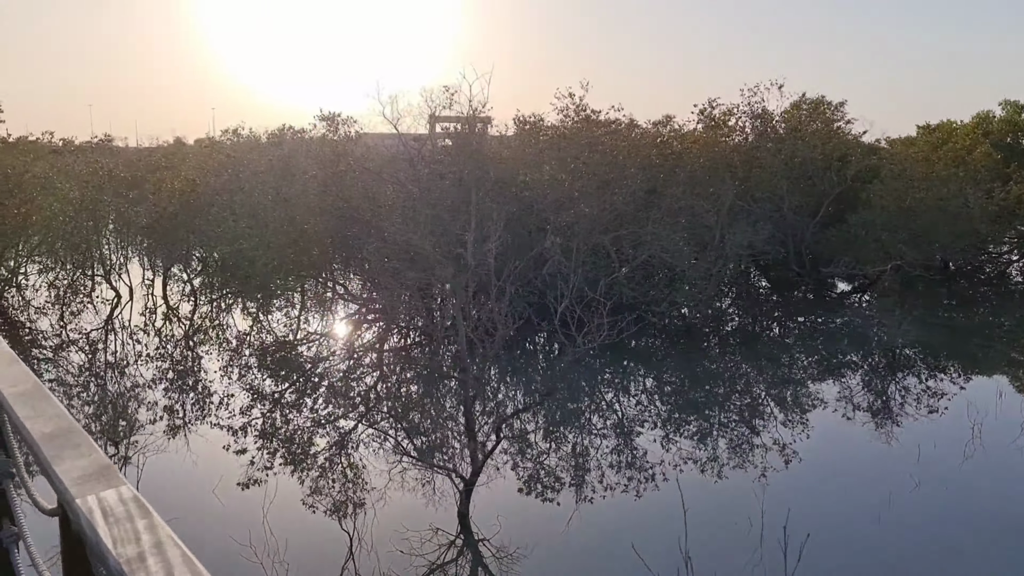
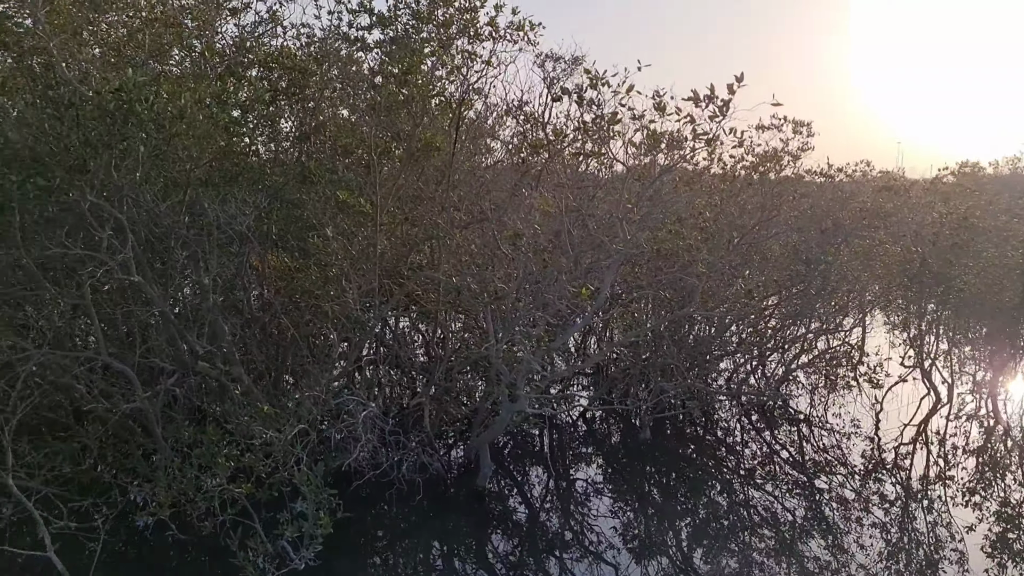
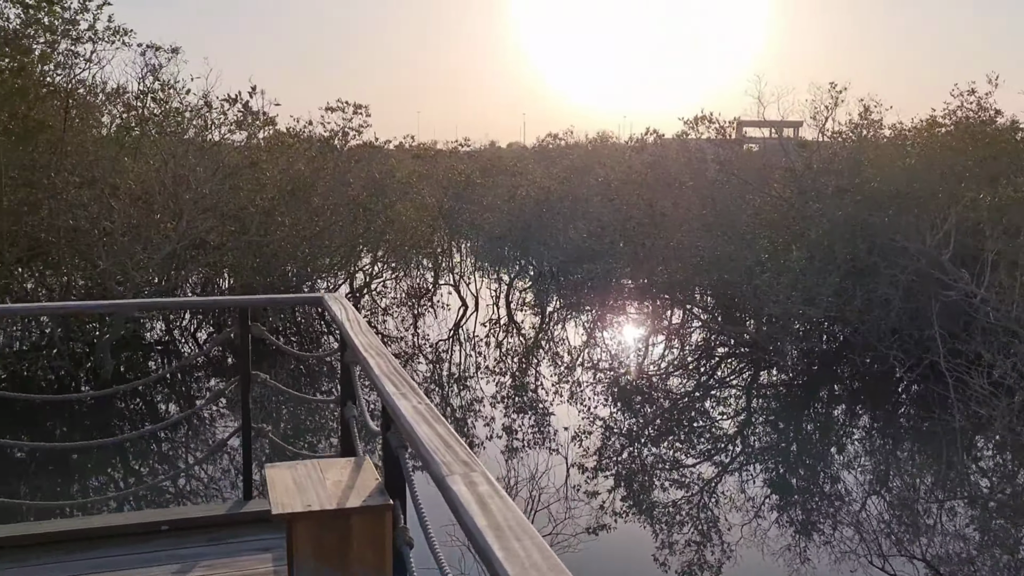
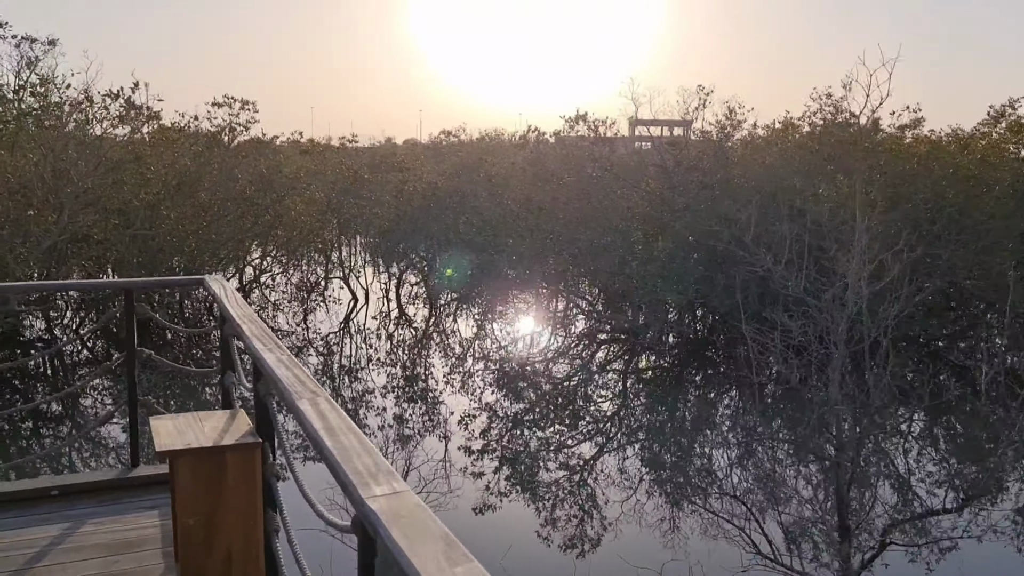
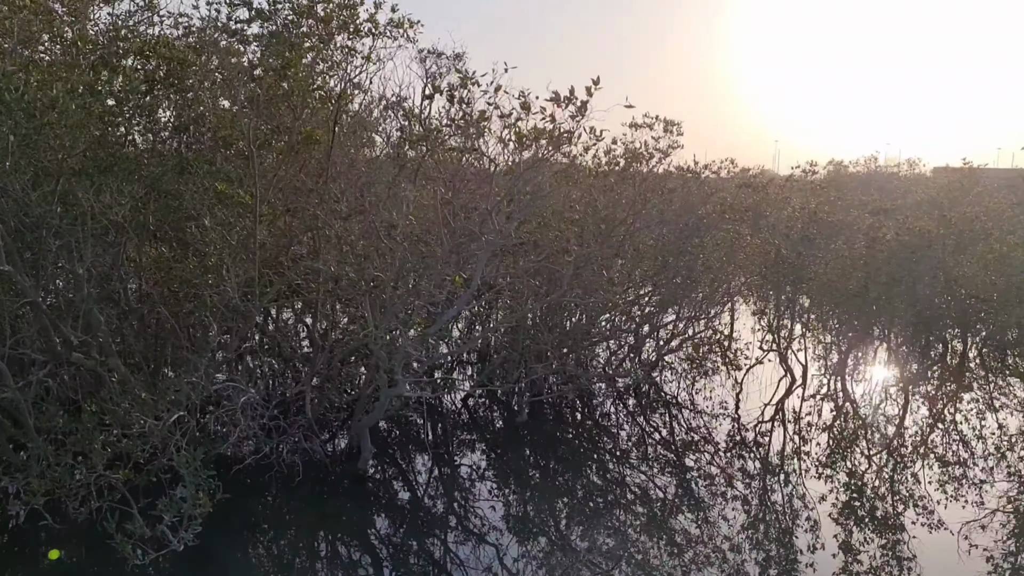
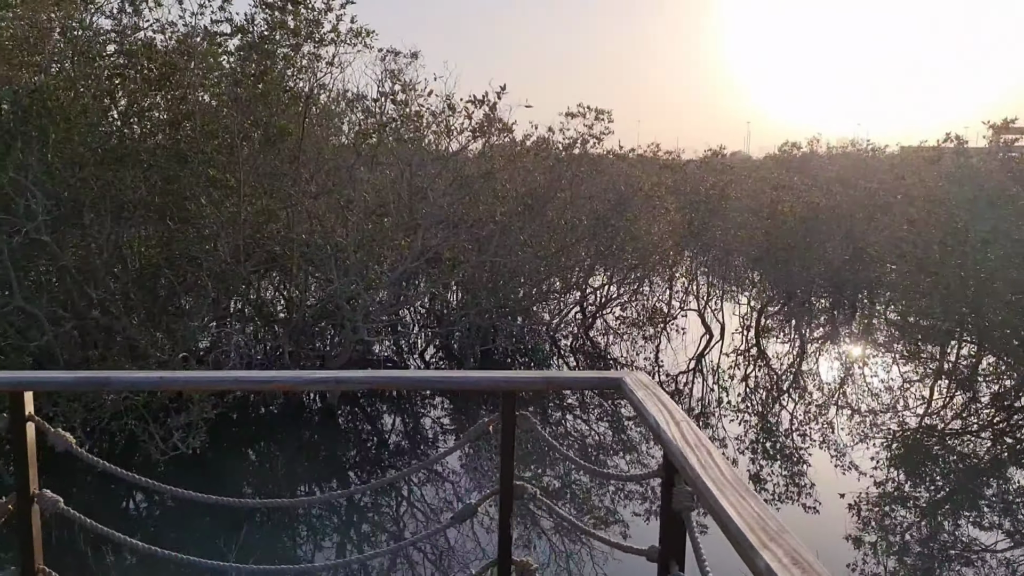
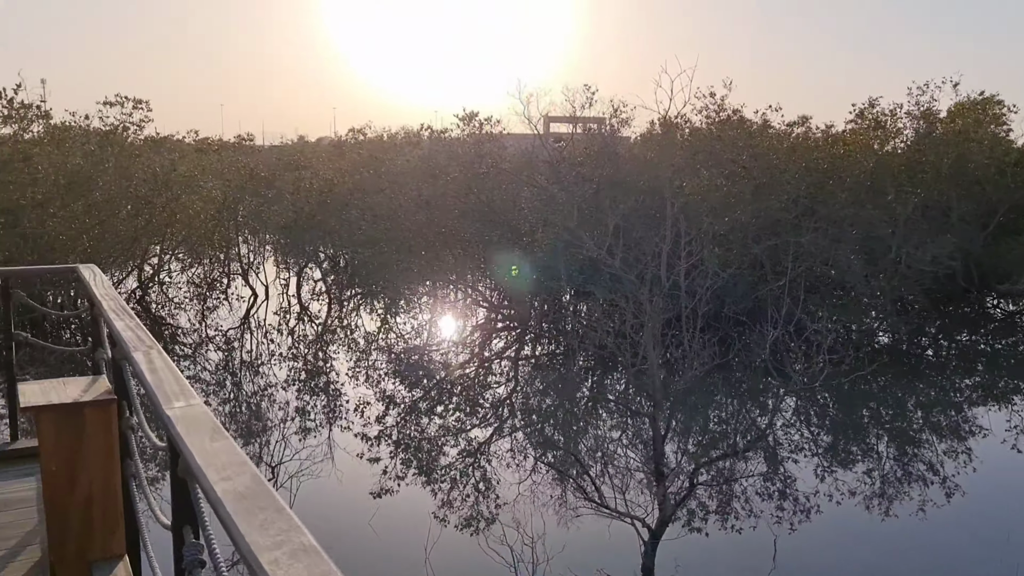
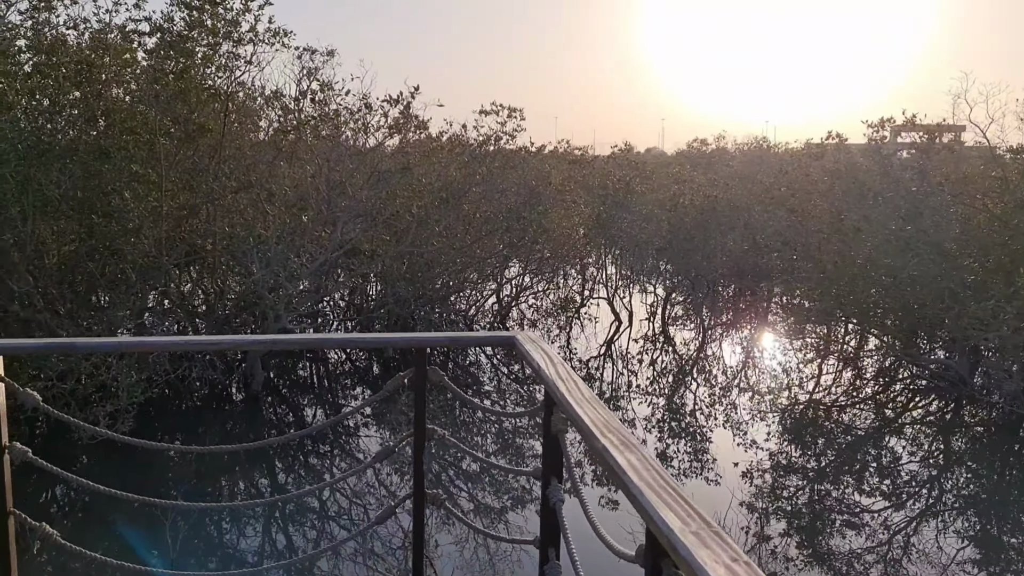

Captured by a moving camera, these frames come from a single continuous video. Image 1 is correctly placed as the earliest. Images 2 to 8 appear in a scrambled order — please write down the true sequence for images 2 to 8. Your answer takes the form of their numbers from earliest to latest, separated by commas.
7, 4, 3, 8, 6, 5, 2
